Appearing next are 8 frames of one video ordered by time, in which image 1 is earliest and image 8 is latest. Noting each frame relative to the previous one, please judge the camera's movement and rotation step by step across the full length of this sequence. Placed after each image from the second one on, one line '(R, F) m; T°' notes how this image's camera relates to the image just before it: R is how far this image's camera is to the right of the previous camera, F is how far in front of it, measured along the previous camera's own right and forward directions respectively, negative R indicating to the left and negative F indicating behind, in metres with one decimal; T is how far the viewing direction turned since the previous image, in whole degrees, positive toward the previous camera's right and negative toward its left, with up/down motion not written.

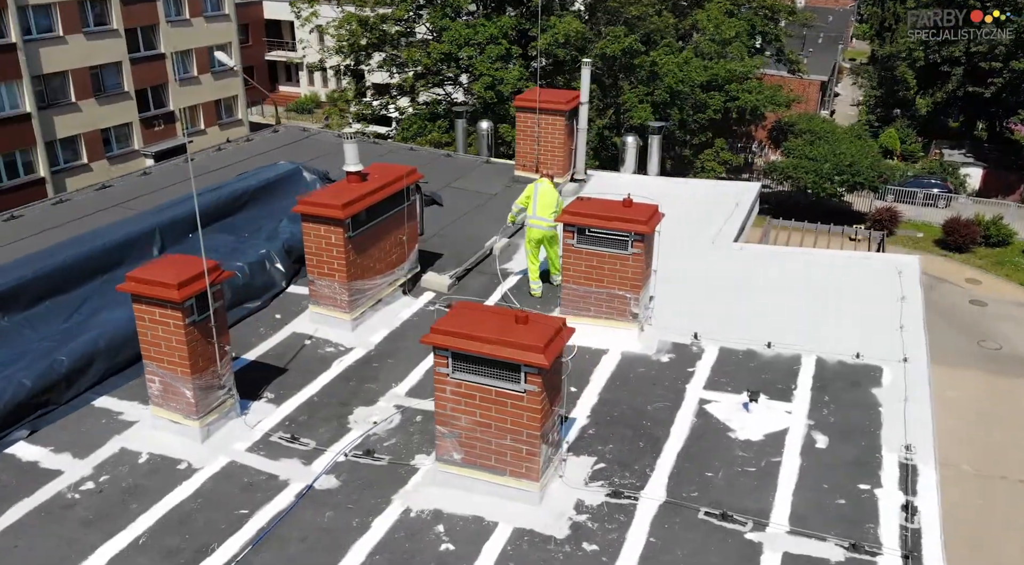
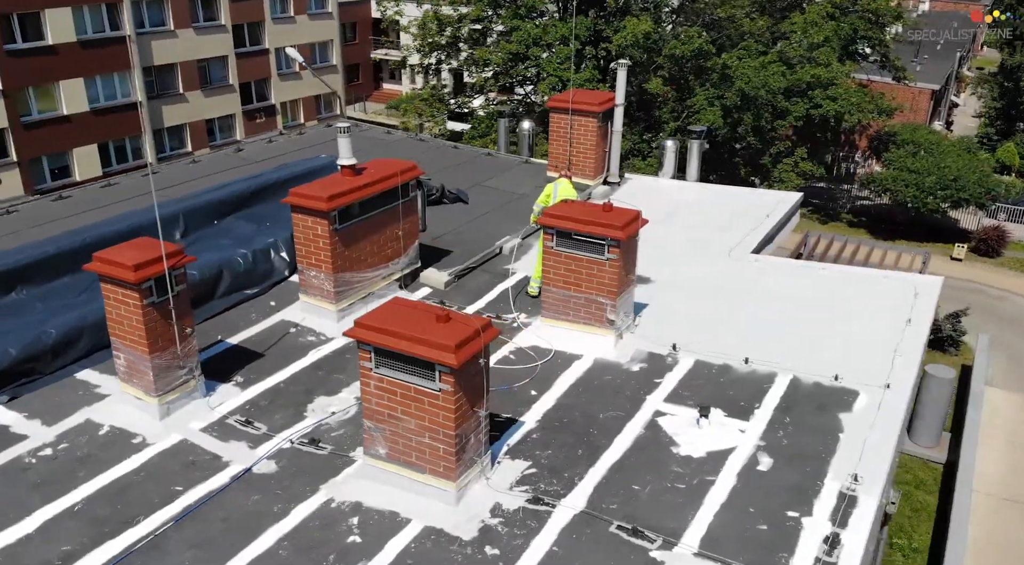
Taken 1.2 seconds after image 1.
(+1.4, +0.1) m; -7°
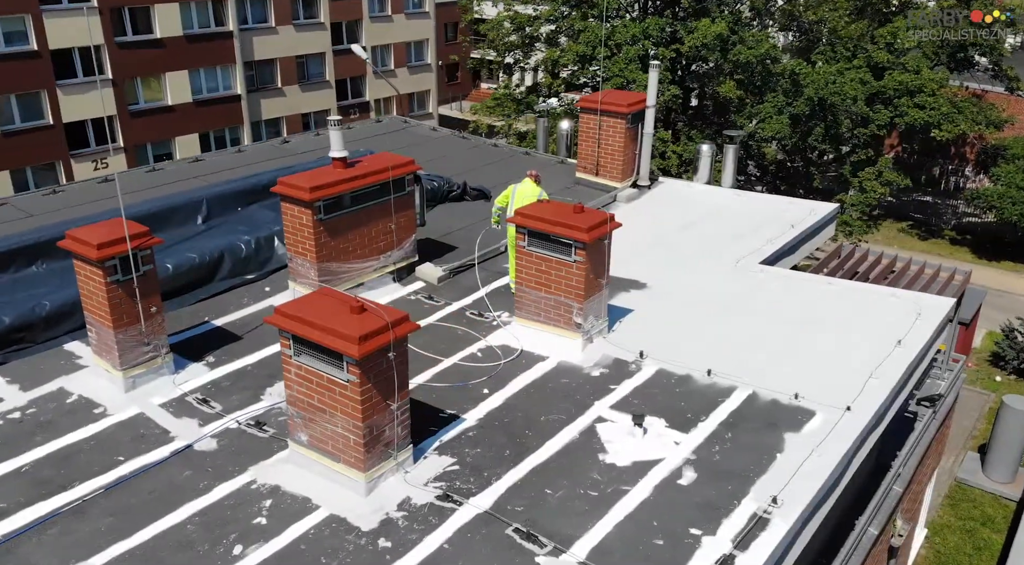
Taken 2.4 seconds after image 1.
(+1.5, +0.1) m; -7°
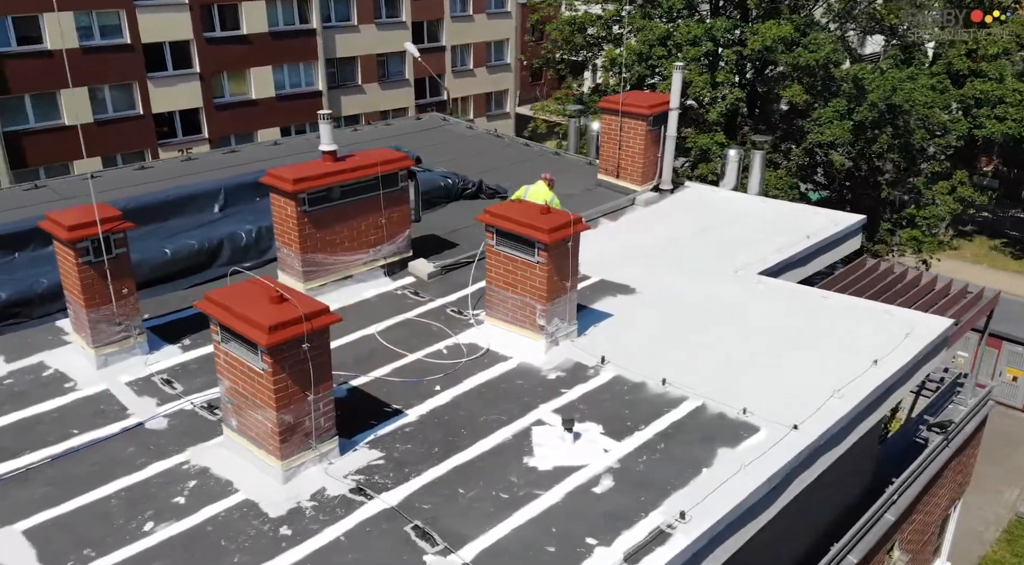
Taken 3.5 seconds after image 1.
(+1.4, +0.1) m; -6°
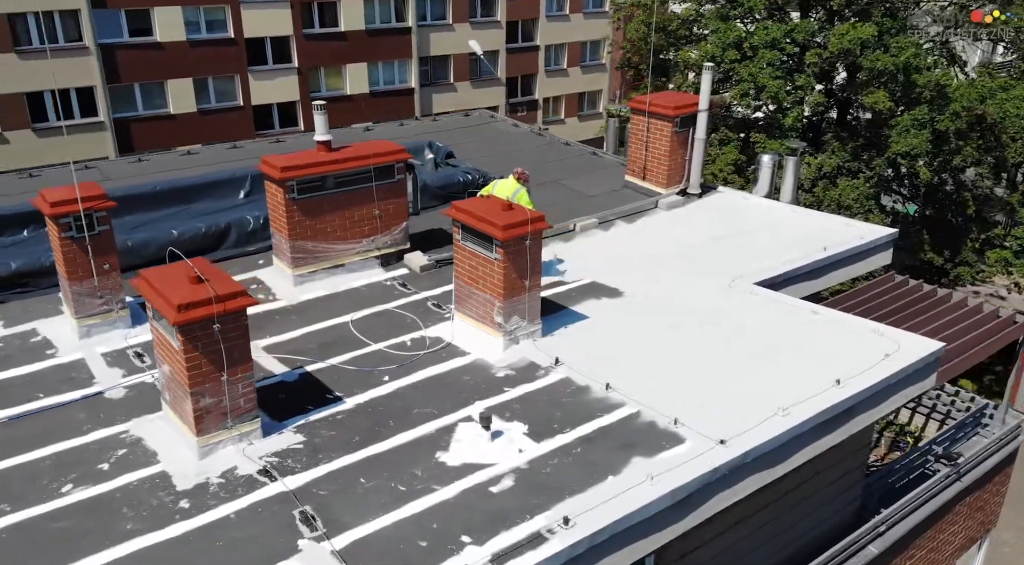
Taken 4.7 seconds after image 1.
(+1.6, +0.2) m; -7°
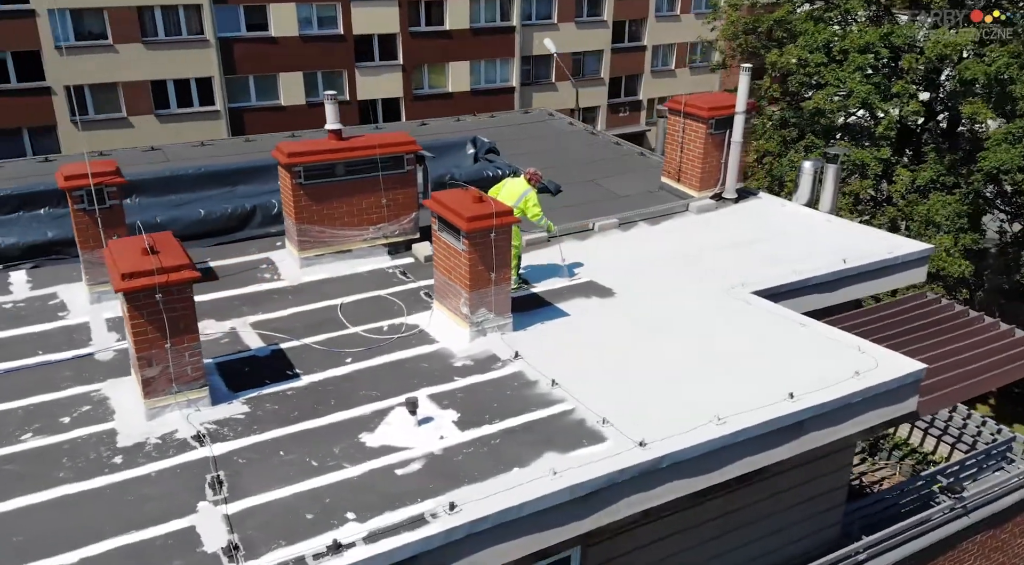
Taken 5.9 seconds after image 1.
(+1.6, +0.1) m; -8°
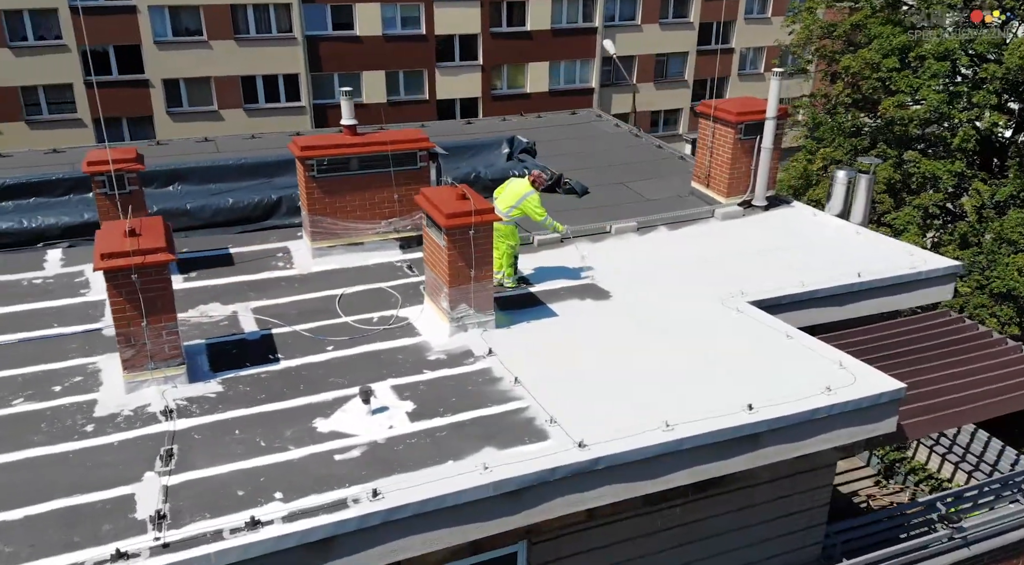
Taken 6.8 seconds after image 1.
(+1.2, 0.0) m; -6°
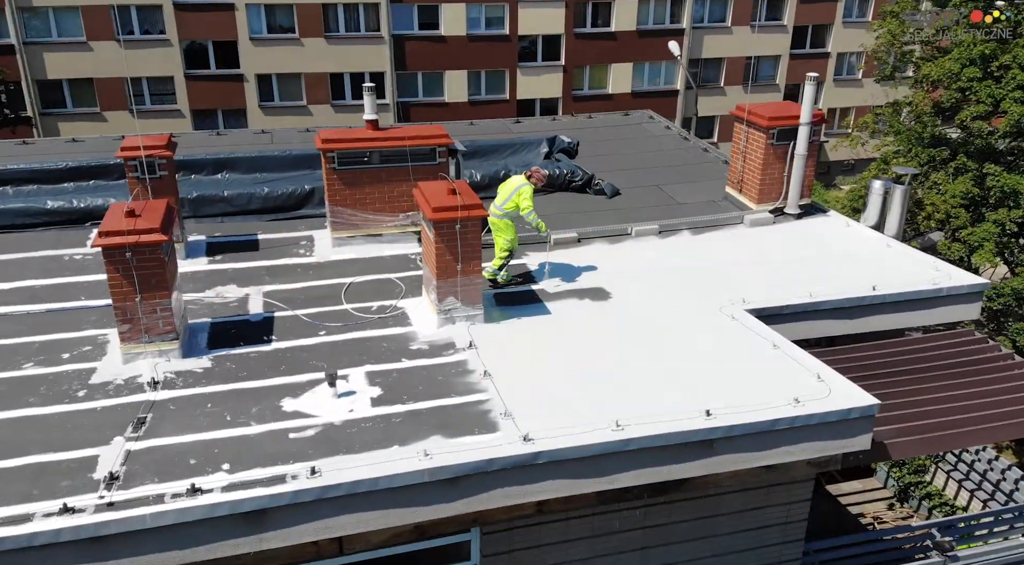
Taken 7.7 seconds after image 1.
(+1.2, -0.1) m; -6°
